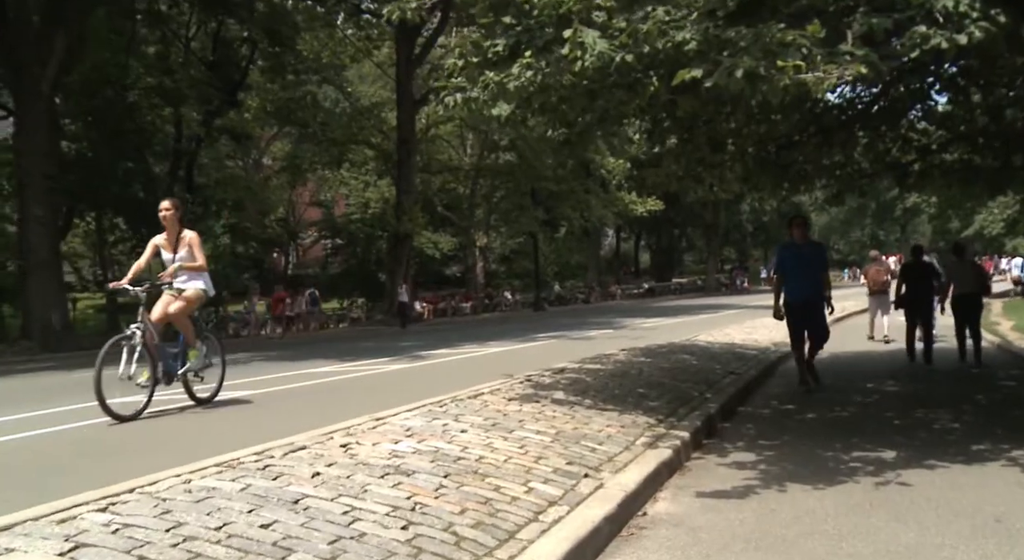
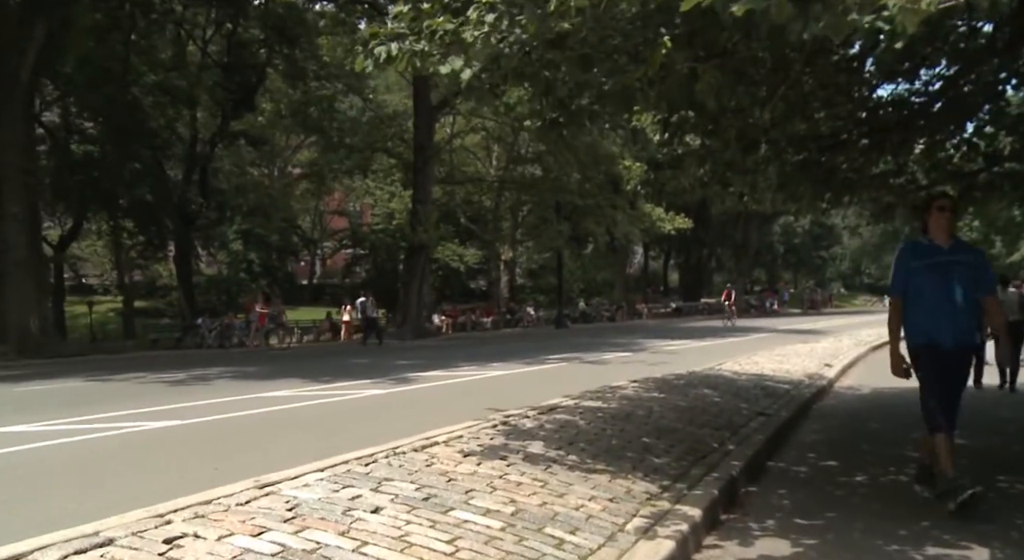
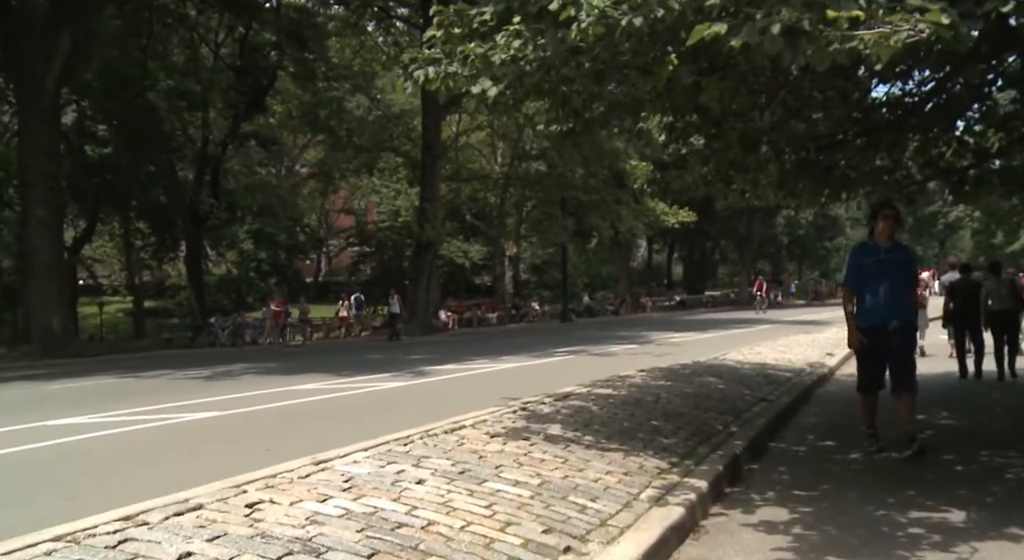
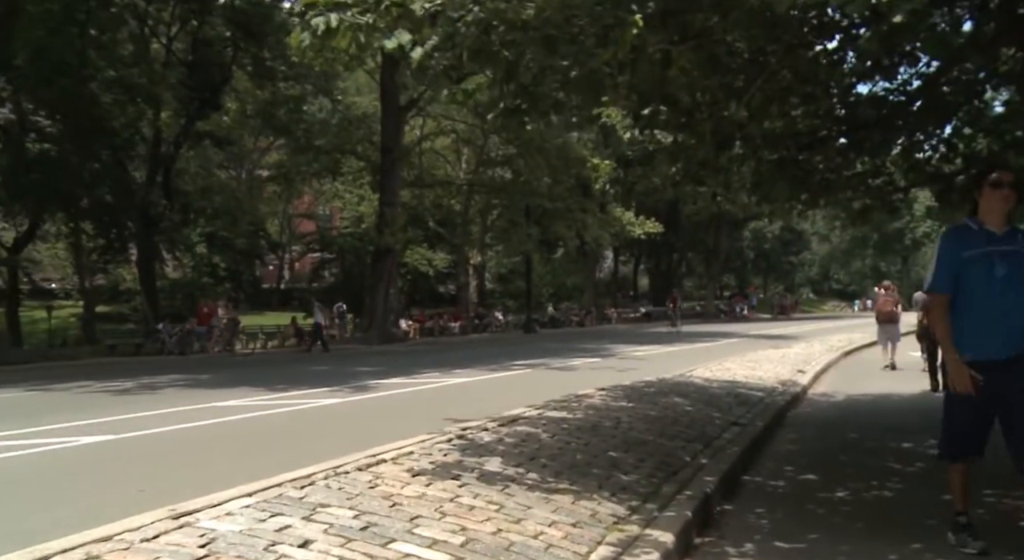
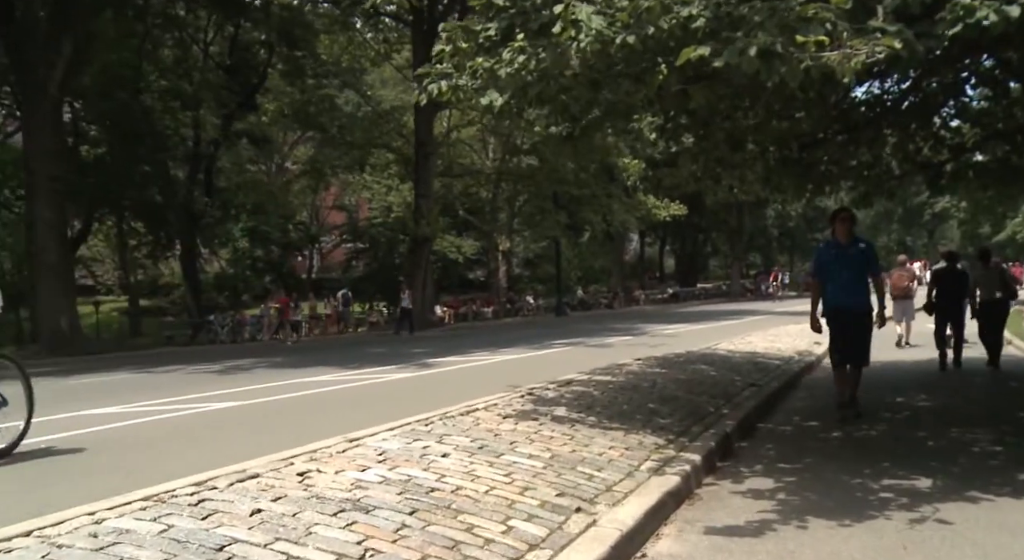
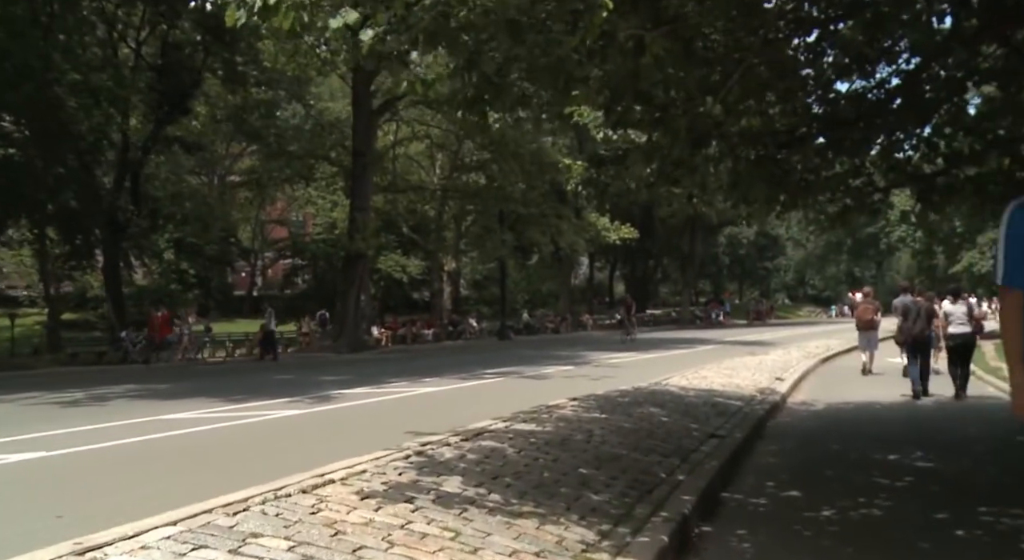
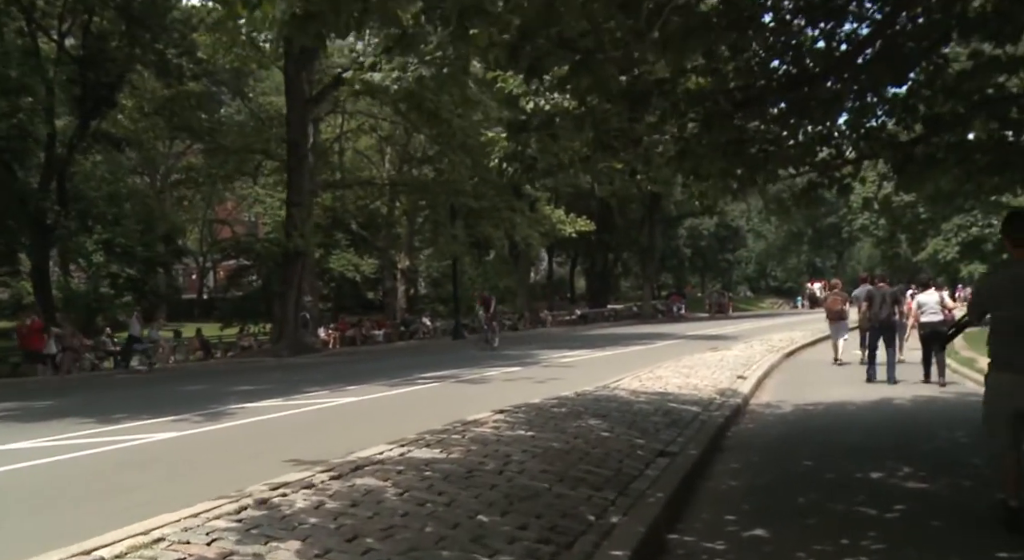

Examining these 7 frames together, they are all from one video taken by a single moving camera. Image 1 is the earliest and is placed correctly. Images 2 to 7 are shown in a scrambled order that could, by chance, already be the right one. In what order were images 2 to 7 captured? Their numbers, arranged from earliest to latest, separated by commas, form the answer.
5, 3, 2, 4, 6, 7
